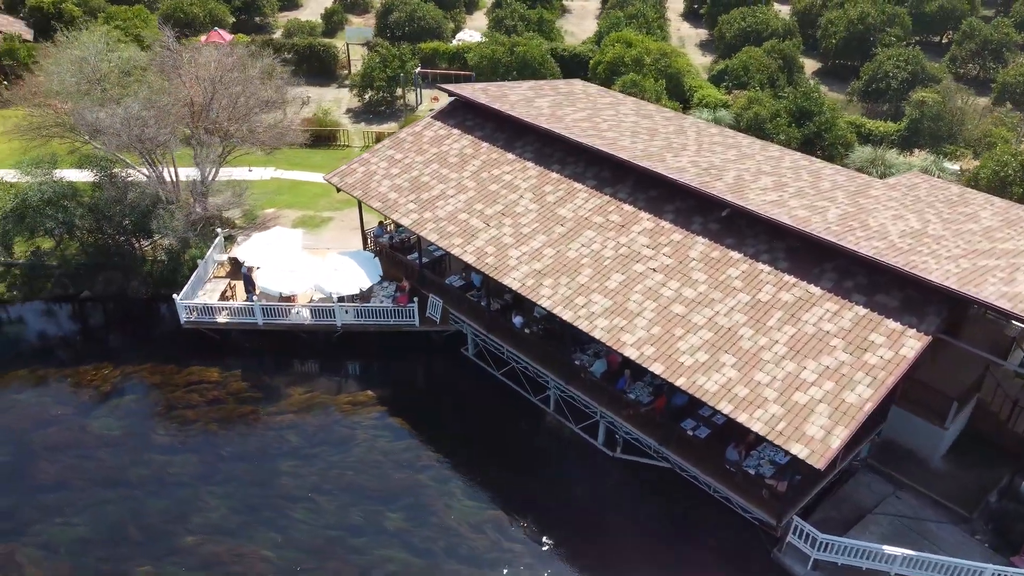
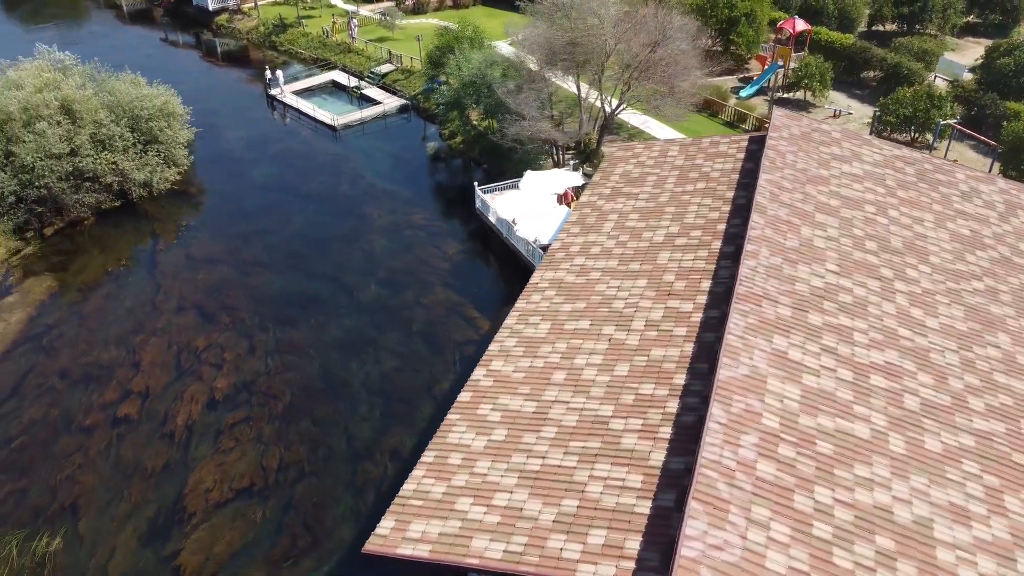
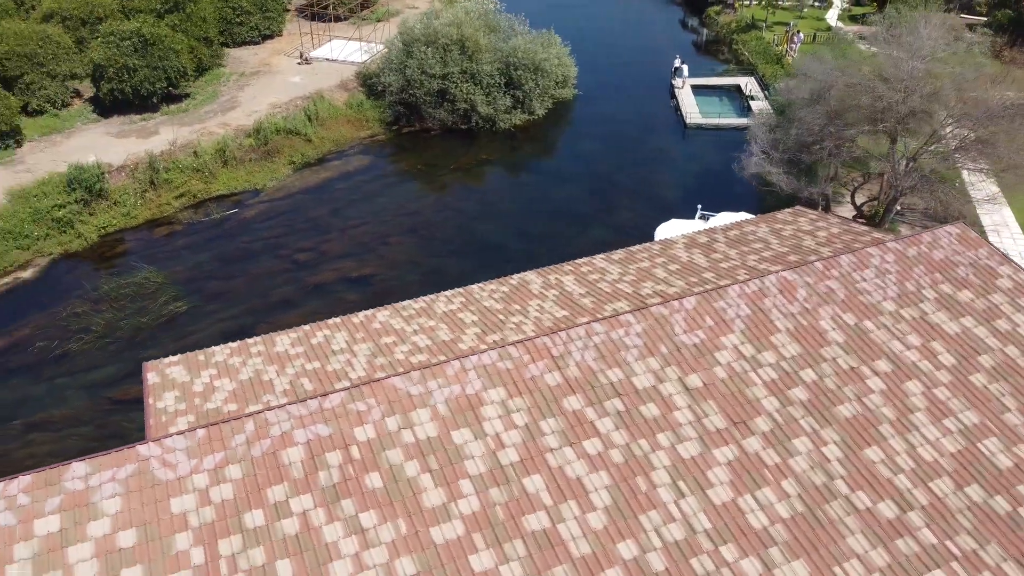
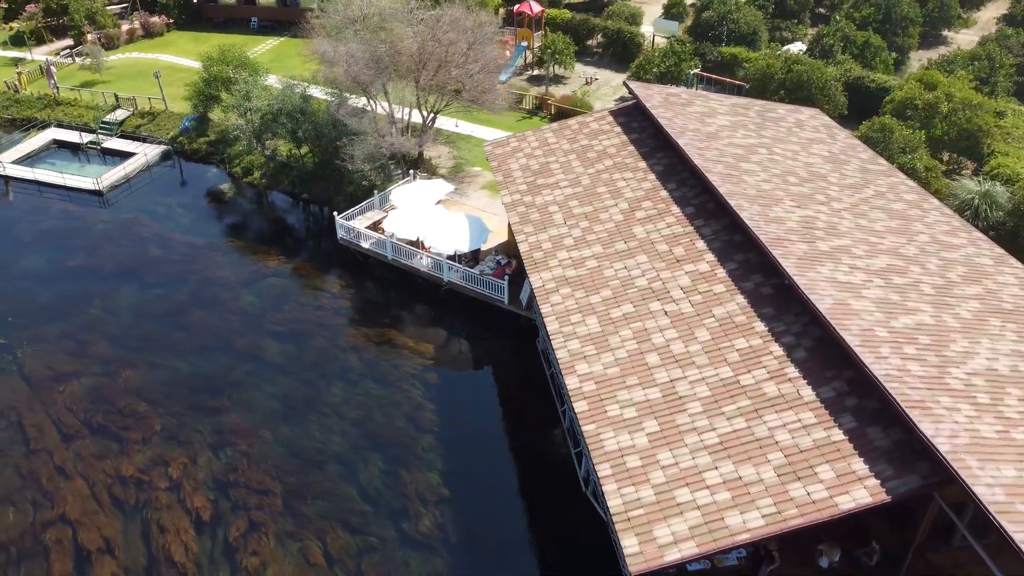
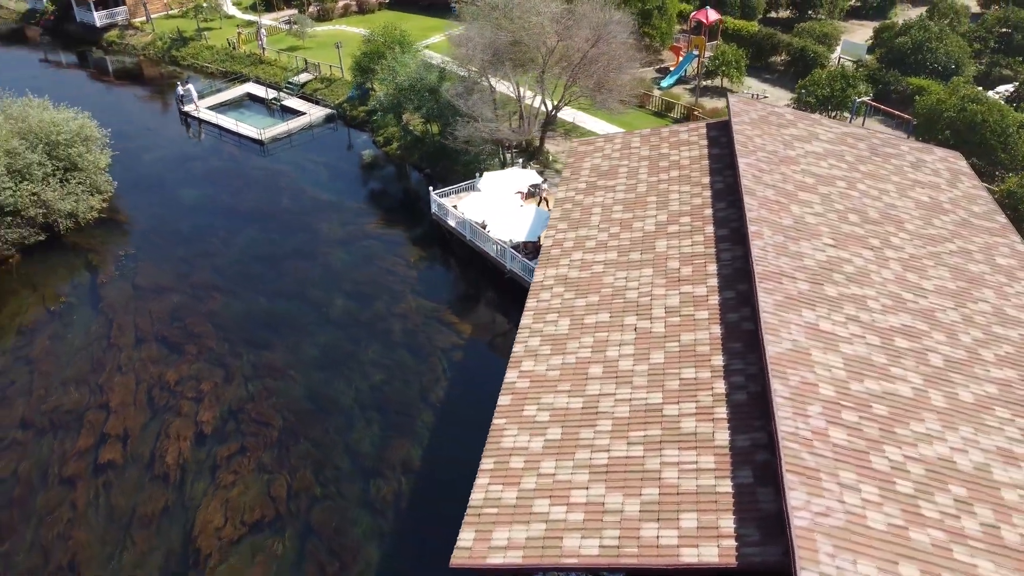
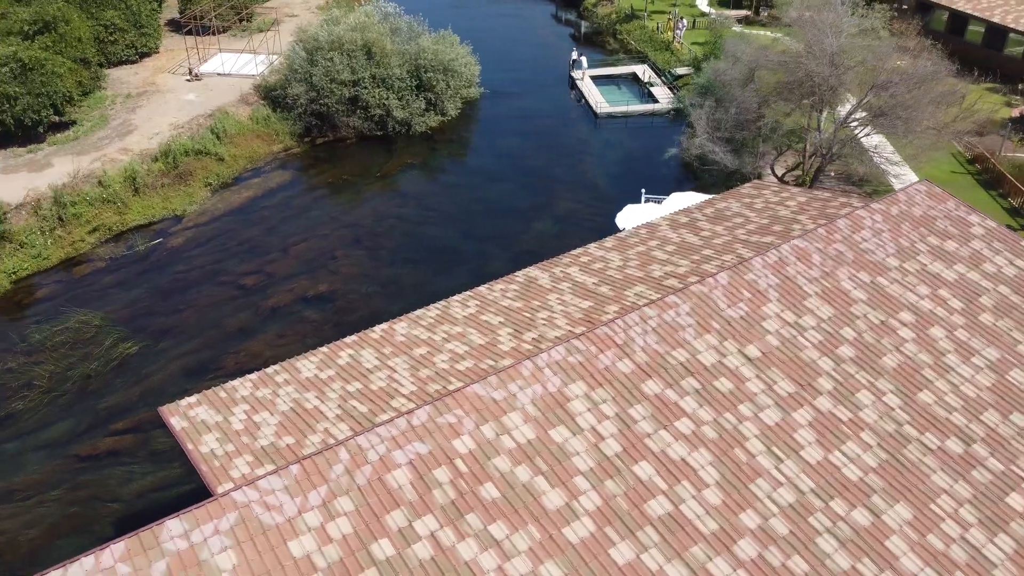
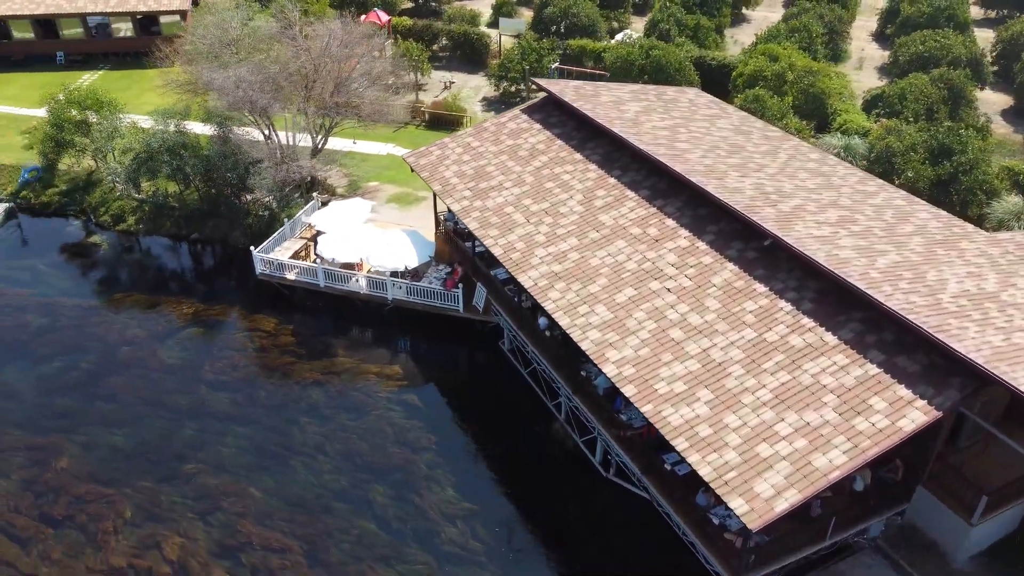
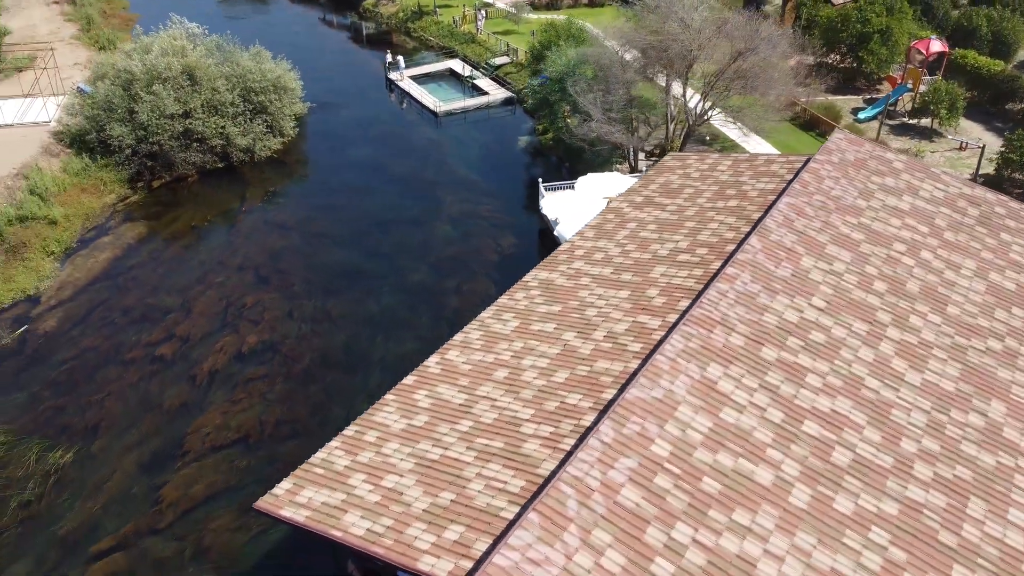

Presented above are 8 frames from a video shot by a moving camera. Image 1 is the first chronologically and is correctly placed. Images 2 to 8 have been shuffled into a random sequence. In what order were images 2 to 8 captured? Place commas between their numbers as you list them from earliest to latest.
7, 4, 5, 2, 8, 6, 3
